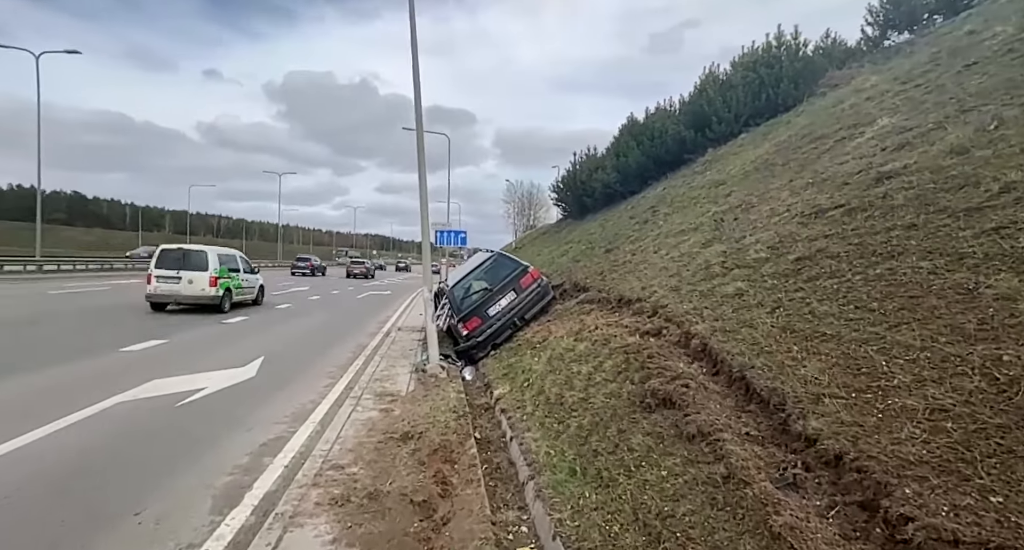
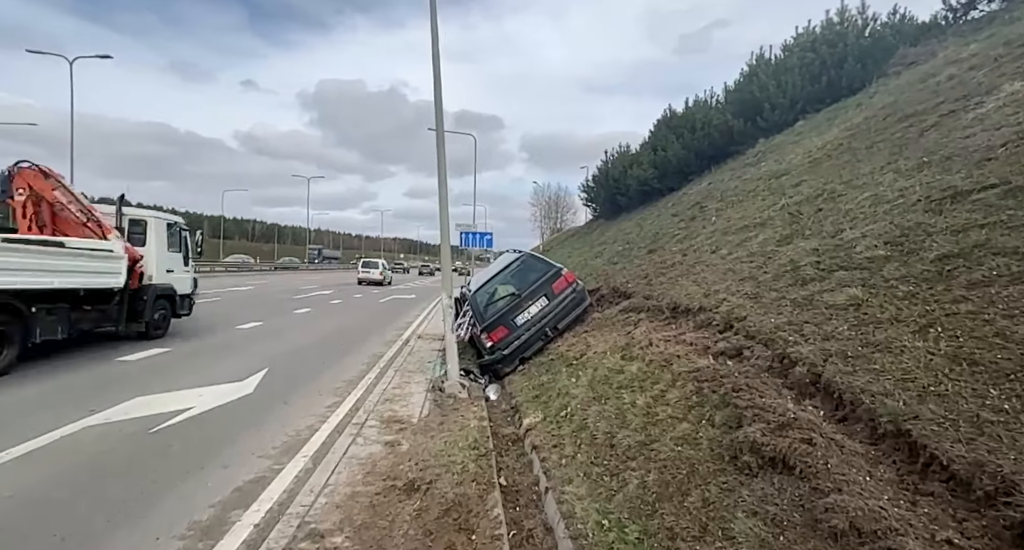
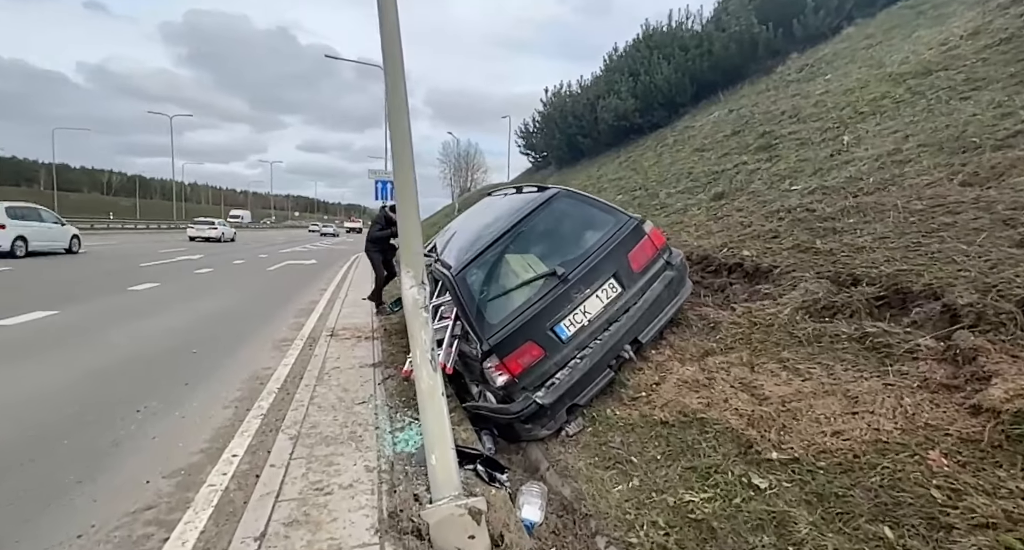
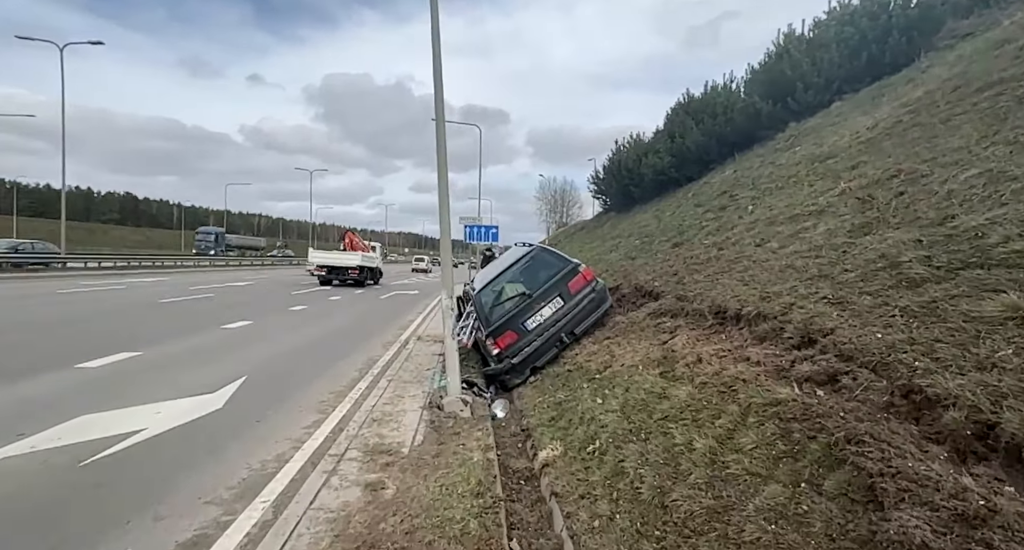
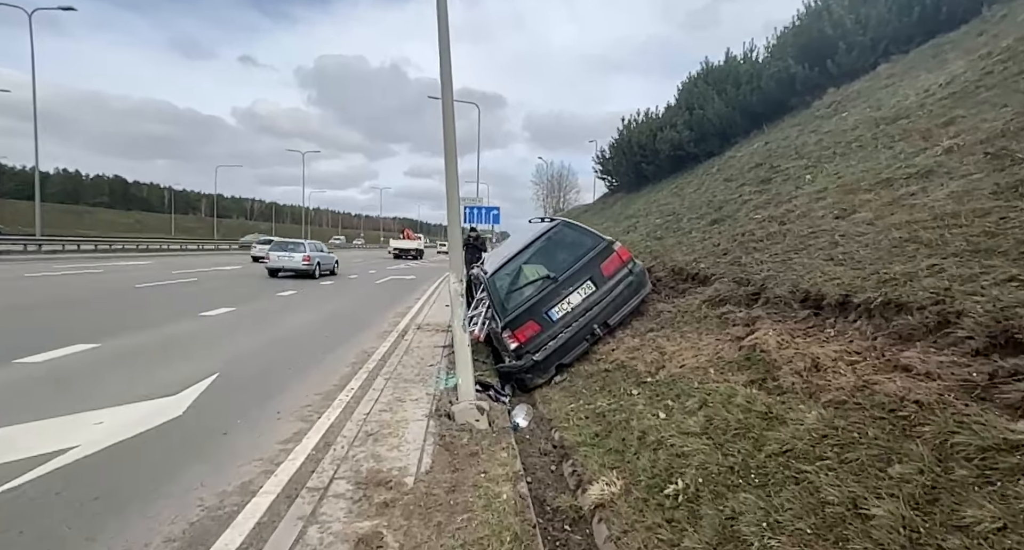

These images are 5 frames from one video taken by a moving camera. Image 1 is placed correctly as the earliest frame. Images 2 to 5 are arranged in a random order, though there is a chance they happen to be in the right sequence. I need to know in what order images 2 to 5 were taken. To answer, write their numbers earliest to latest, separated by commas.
2, 4, 5, 3
